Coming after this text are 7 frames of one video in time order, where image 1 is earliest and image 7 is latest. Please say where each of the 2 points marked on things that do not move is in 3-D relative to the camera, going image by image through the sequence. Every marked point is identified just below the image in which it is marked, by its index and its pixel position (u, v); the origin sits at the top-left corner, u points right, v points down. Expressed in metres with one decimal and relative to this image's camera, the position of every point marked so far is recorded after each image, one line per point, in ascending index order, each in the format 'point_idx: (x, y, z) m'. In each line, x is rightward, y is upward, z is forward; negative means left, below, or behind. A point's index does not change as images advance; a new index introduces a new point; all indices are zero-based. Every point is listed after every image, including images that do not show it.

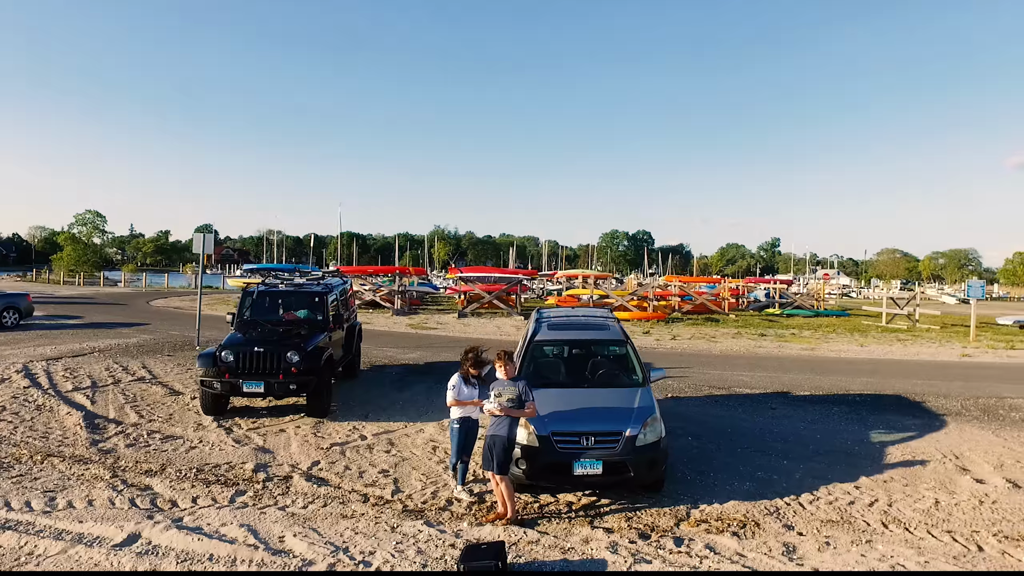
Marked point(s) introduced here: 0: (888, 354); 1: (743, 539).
0: (+6.9, -1.2, +10.6) m
1: (+1.5, -1.6, +3.7) m
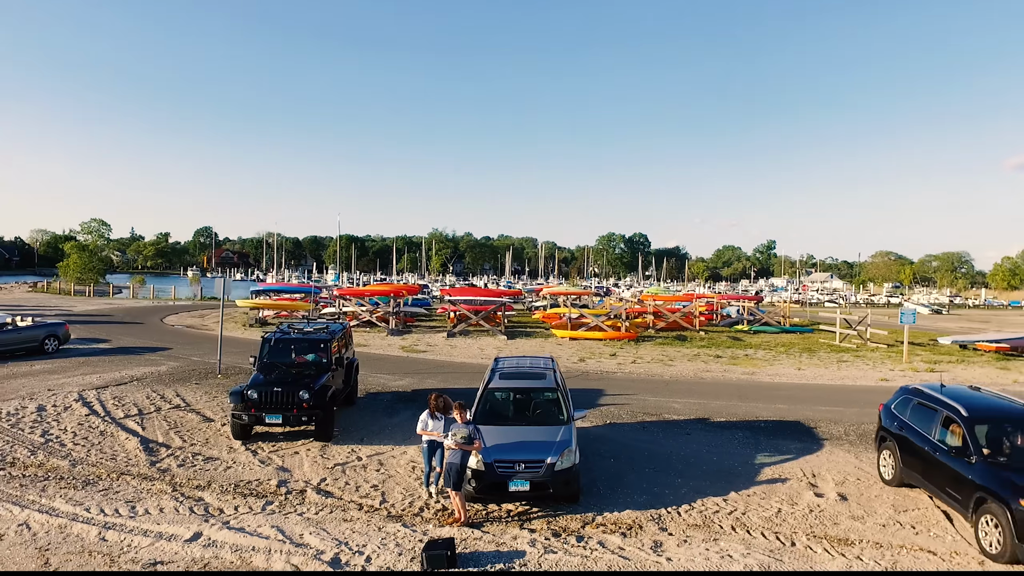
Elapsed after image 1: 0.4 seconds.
0: (+6.4, -1.9, +12.2) m
1: (+1.0, -2.2, +5.2) m
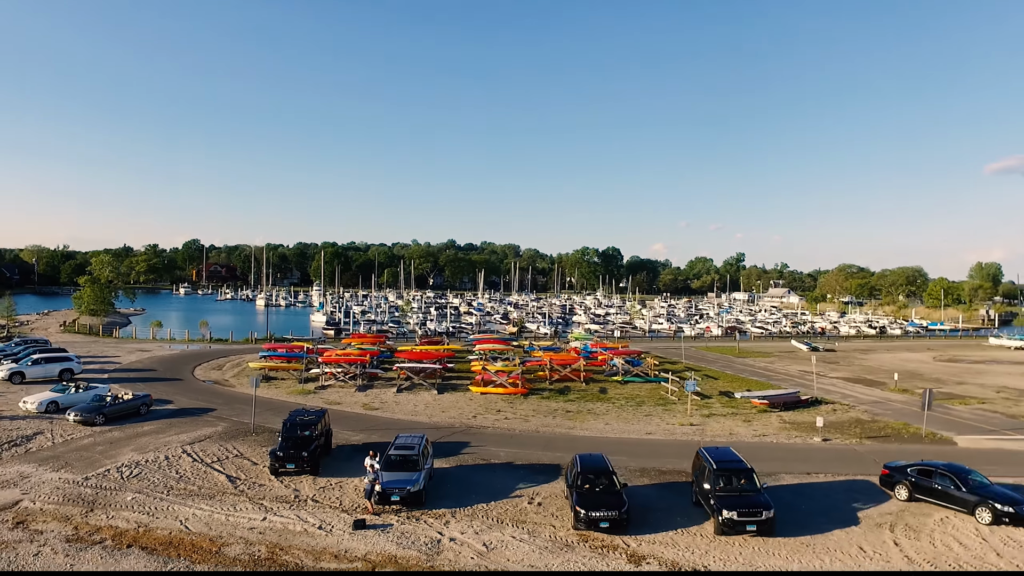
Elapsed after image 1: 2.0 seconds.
0: (+3.5, -4.9, +20.4) m
1: (-1.7, -5.2, +13.2) m
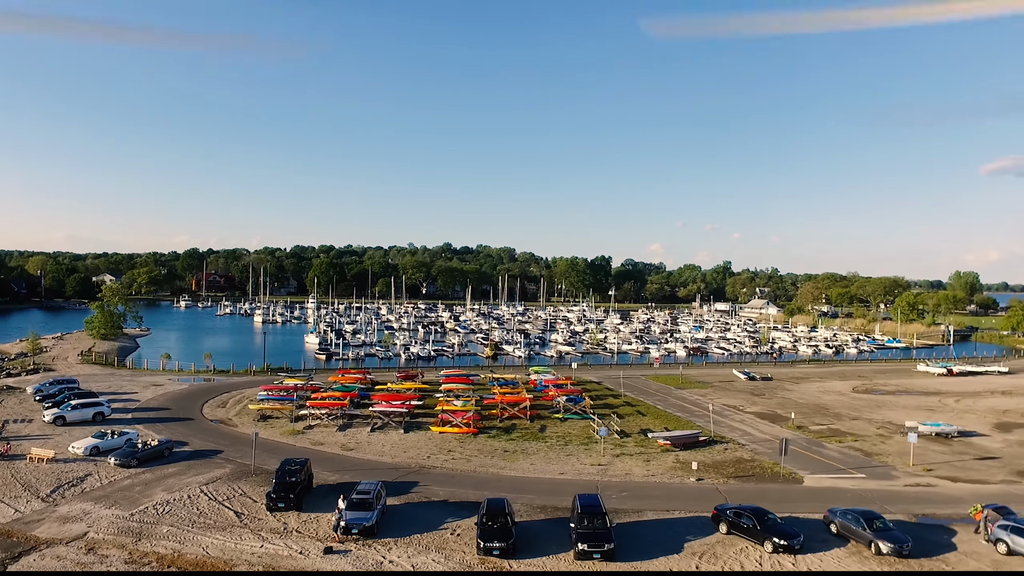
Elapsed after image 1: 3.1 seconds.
0: (+1.0, -8.0, +25.9) m
1: (-4.2, -8.3, +18.8) m
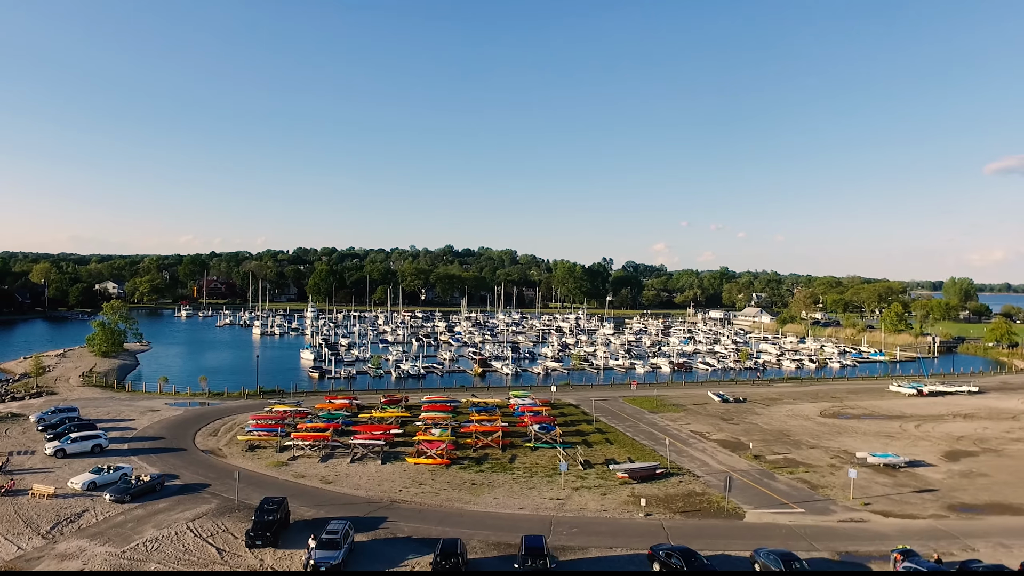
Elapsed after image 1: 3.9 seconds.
0: (-0.7, -10.3, +28.0) m
1: (-5.9, -10.6, +20.9) m
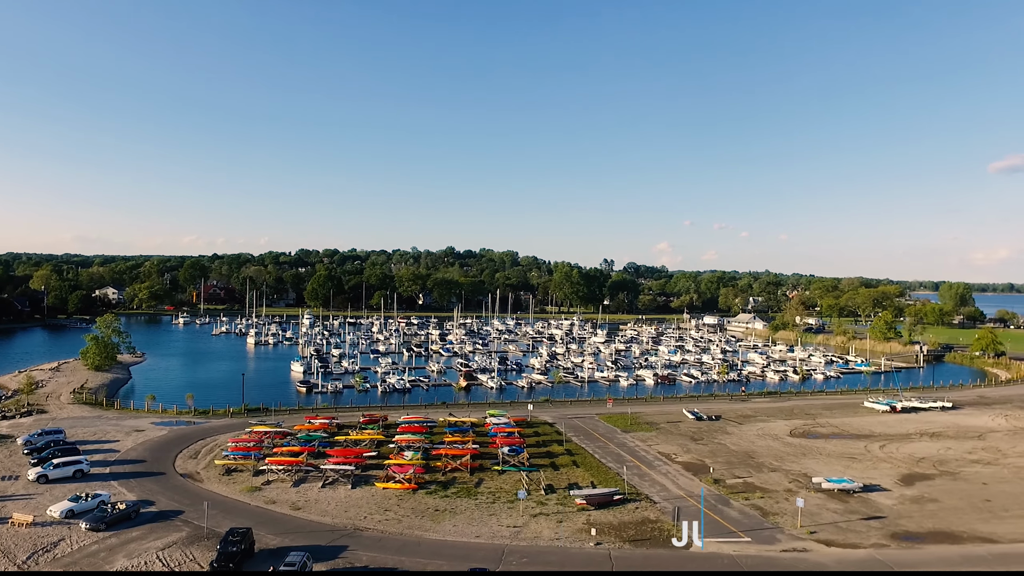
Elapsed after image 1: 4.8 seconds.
0: (-2.8, -12.2, +29.4) m
1: (-8.1, -12.5, +22.3) m
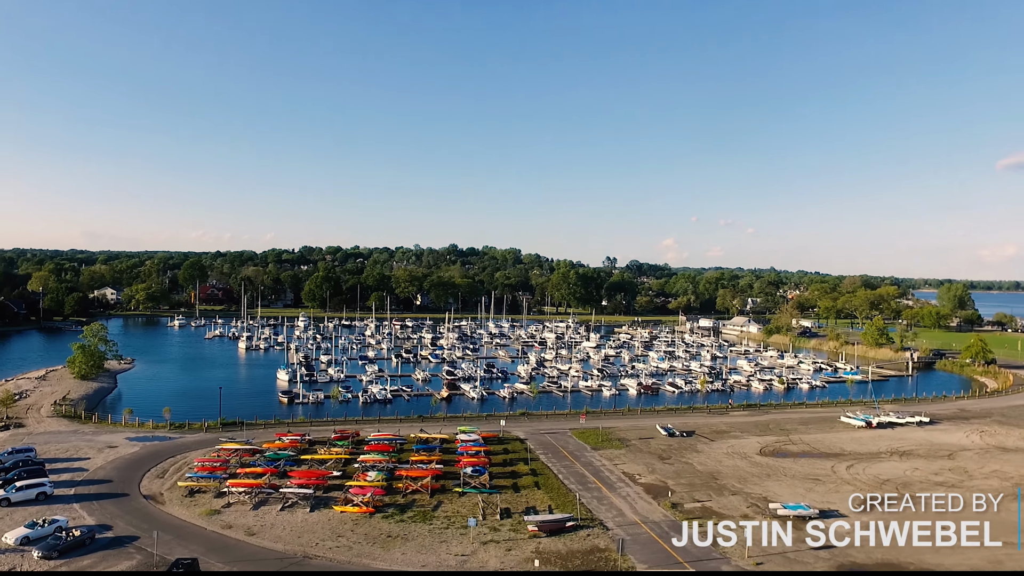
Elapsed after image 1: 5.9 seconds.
0: (-5.5, -13.9, +29.8) m
1: (-10.9, -14.2, +22.8) m
